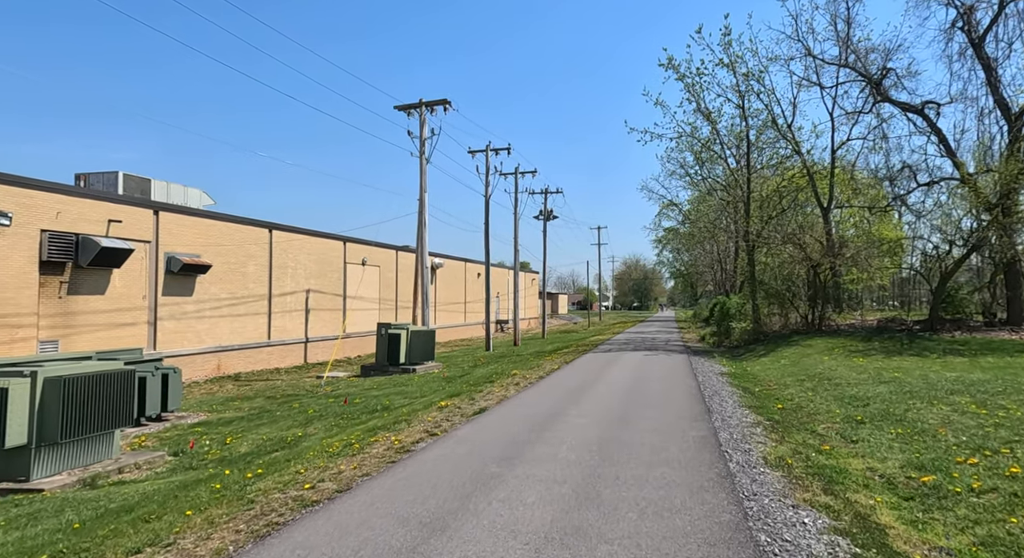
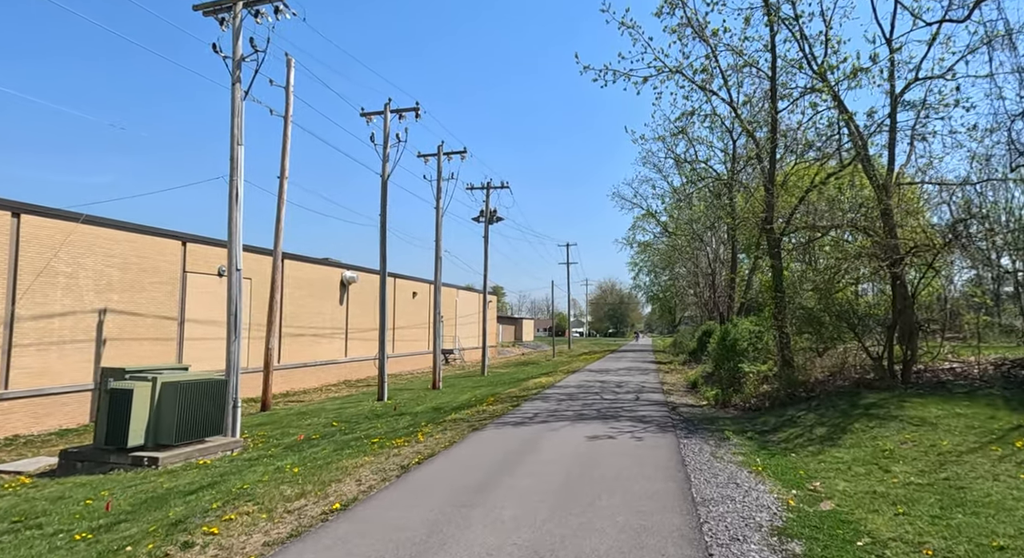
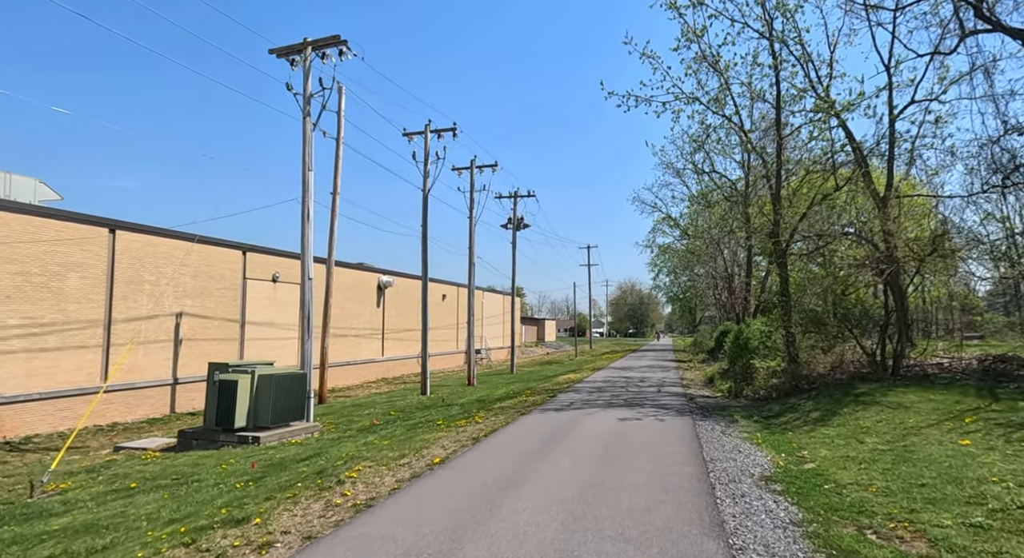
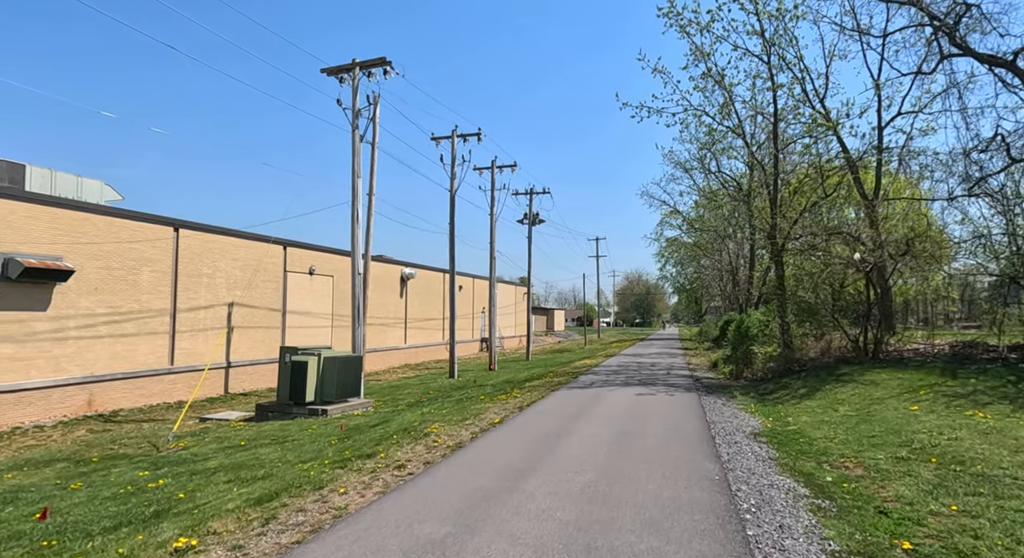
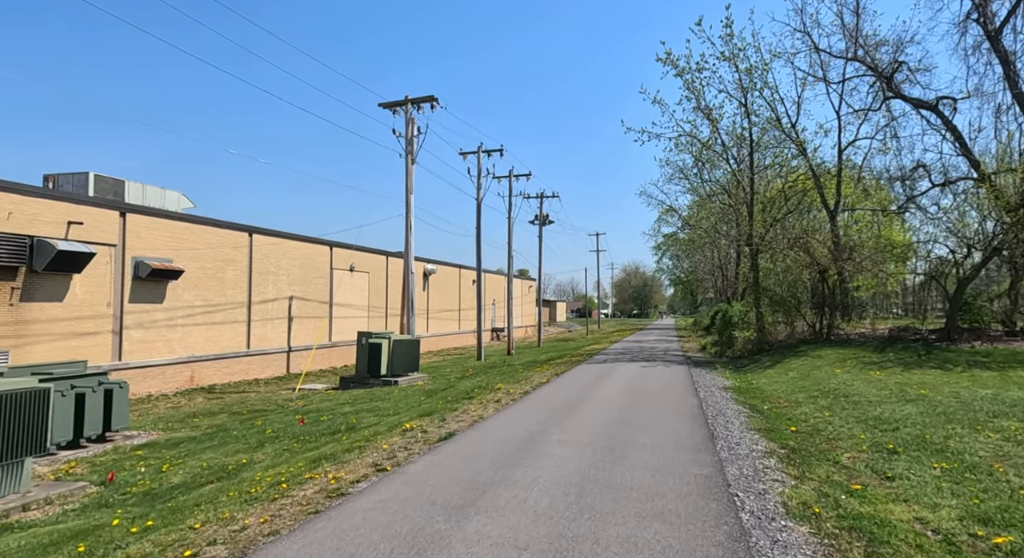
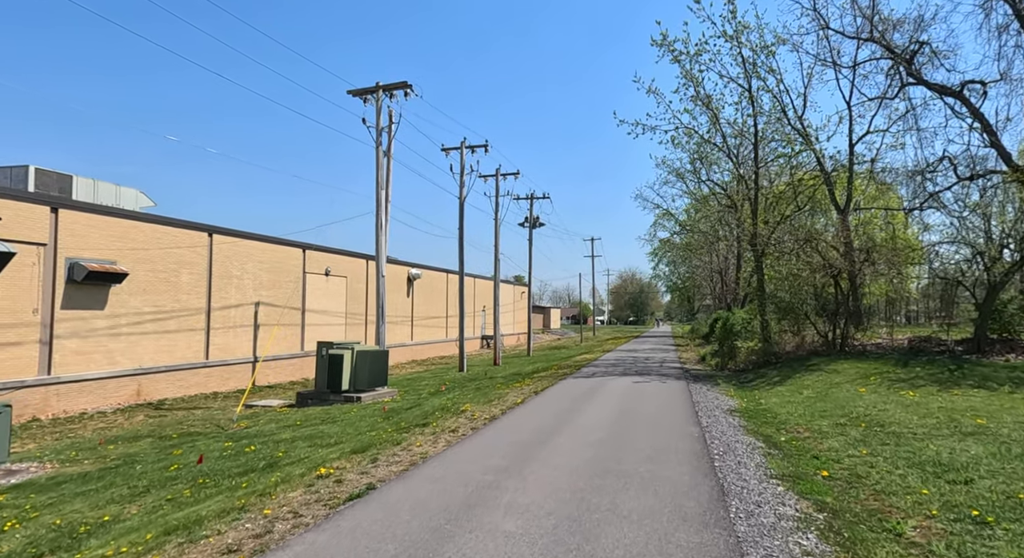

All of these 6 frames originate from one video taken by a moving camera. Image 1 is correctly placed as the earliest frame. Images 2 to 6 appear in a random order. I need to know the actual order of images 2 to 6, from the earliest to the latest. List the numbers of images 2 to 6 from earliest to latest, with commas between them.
5, 6, 4, 3, 2
